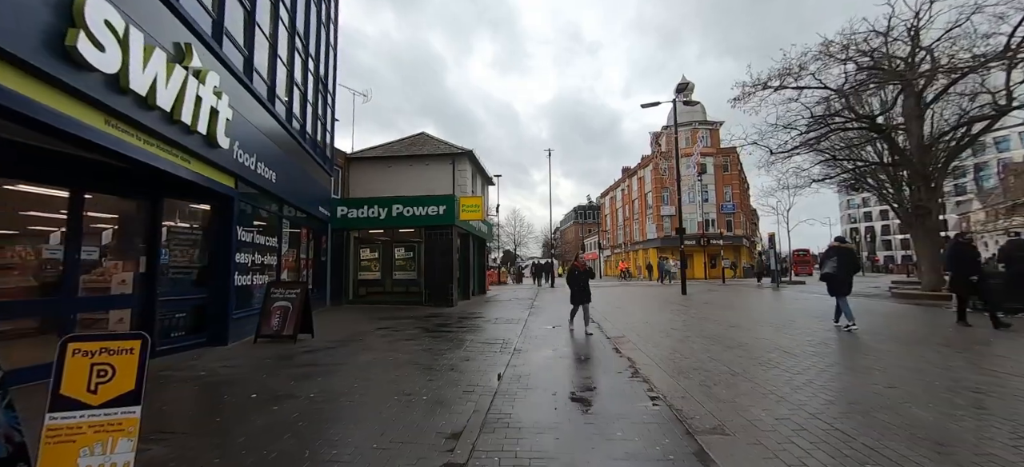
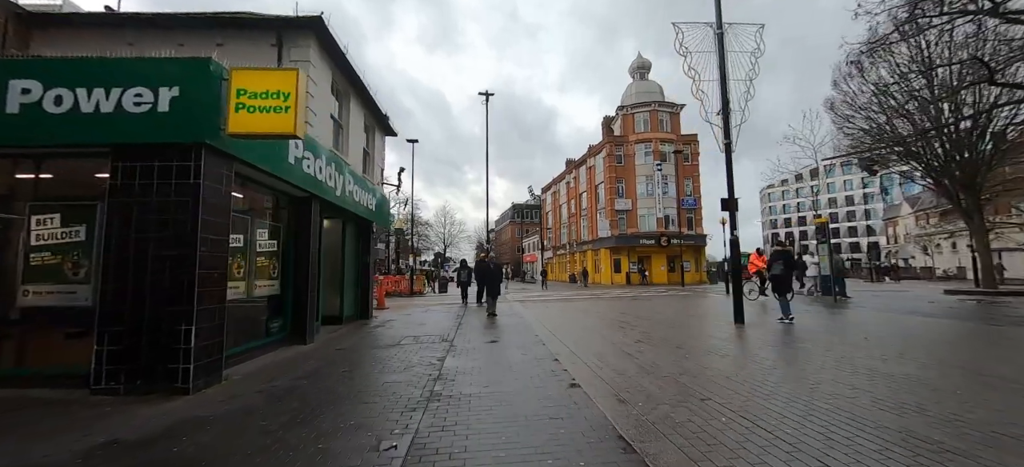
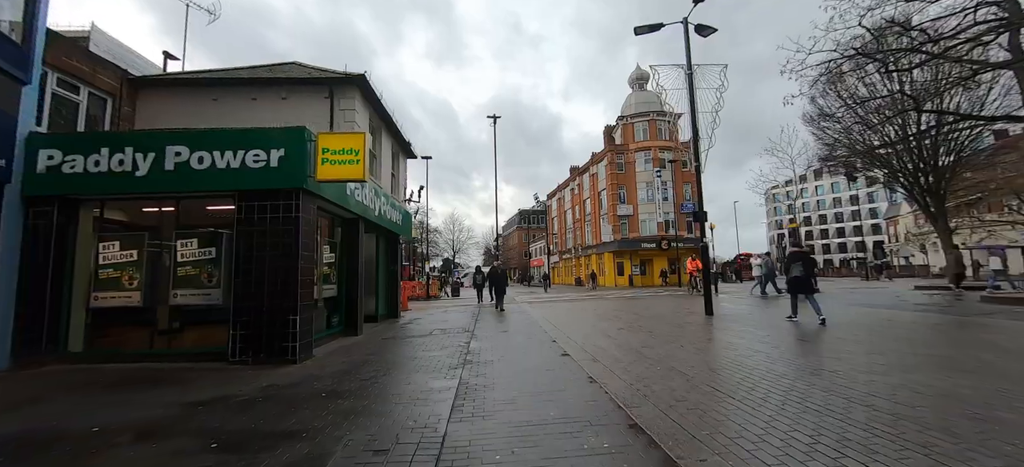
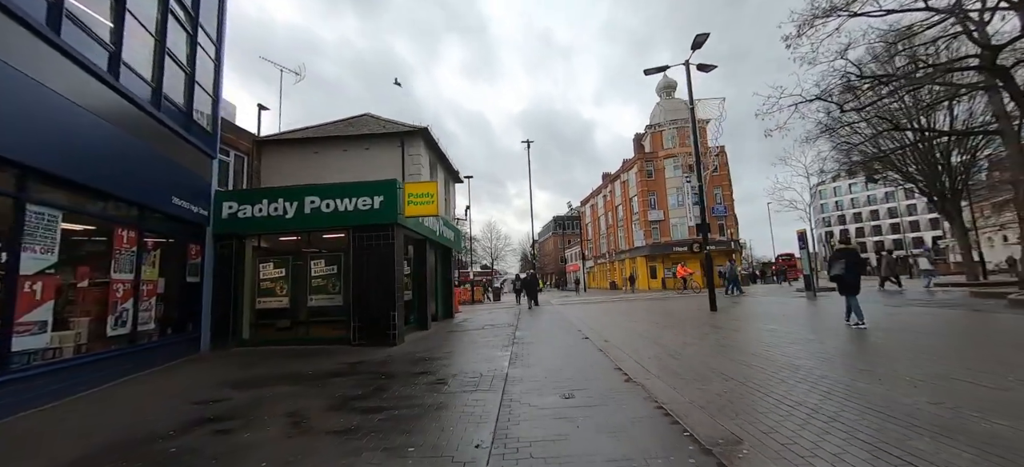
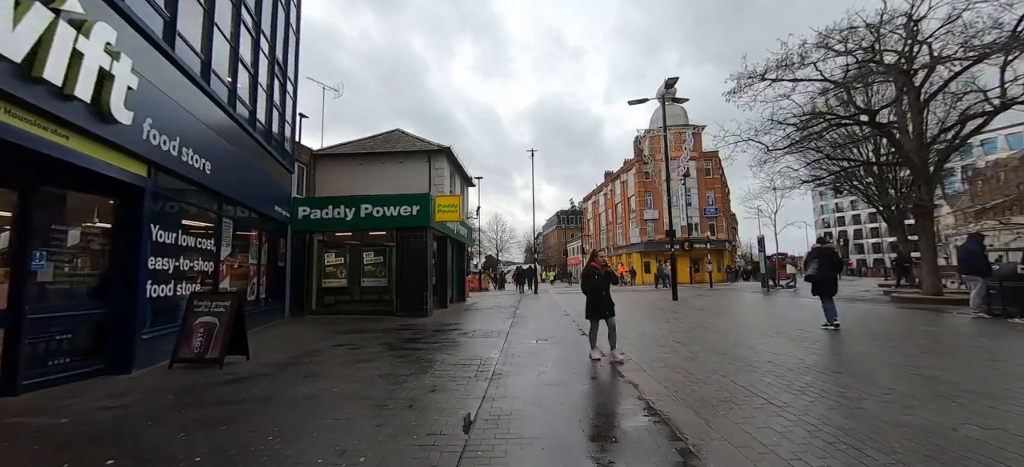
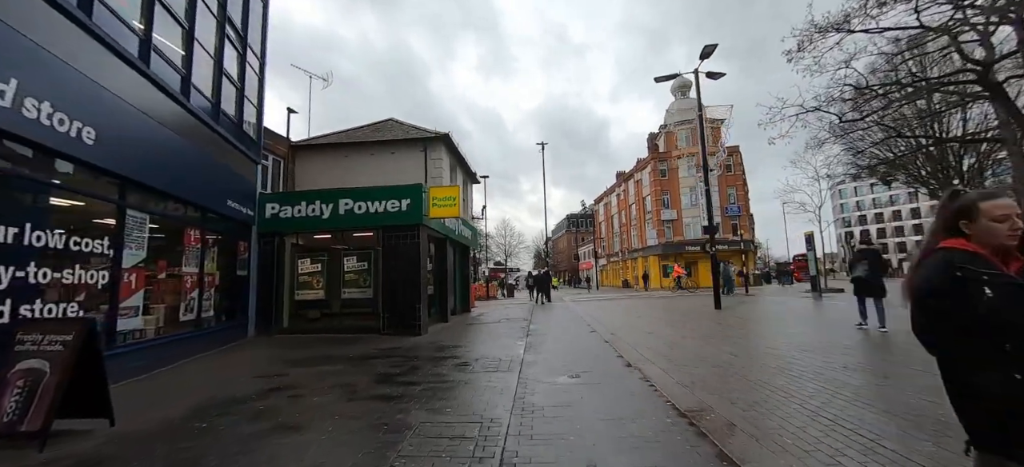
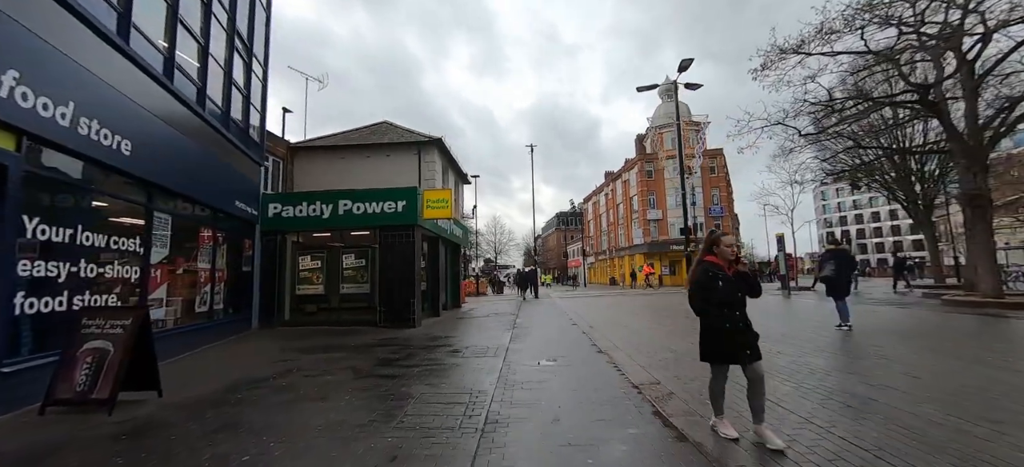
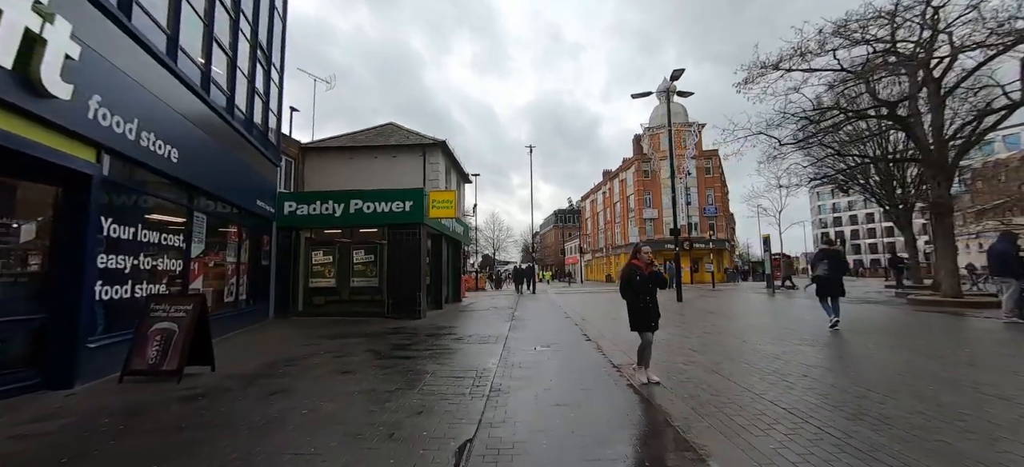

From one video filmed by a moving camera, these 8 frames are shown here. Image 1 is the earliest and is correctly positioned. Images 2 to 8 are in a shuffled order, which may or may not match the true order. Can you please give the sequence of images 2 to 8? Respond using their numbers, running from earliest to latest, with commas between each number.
5, 8, 7, 6, 4, 3, 2
